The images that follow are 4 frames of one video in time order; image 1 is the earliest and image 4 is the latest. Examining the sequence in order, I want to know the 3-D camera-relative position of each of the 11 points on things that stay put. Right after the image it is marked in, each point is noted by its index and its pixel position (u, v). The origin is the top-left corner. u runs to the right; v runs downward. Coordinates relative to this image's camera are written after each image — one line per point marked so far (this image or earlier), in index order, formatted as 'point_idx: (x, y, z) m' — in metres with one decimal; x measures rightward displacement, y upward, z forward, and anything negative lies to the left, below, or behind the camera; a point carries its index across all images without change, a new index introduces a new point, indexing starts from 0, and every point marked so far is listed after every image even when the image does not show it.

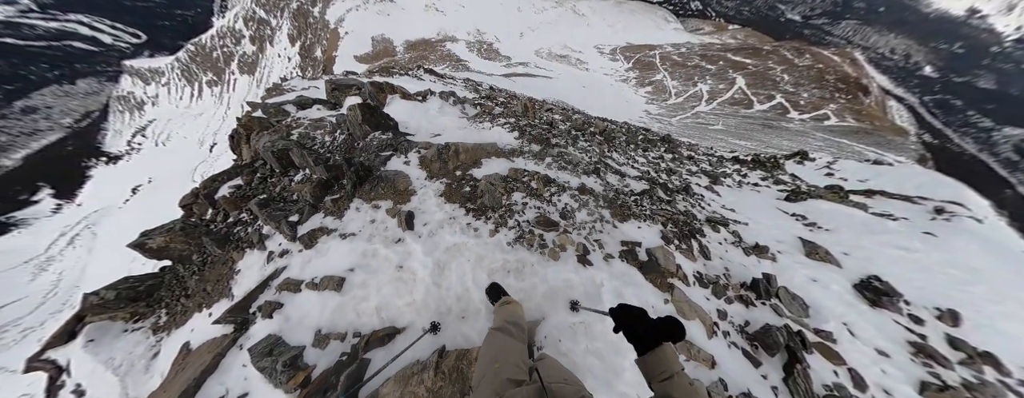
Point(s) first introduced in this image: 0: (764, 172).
0: (+12.4, +1.5, +13.9) m
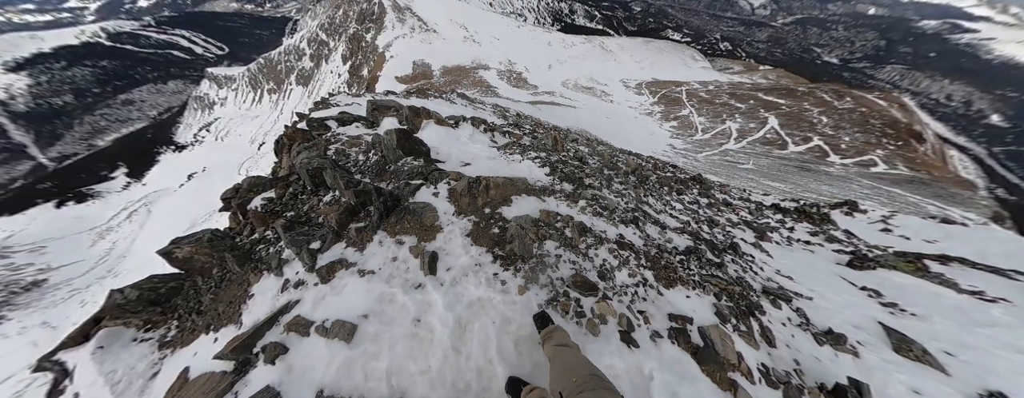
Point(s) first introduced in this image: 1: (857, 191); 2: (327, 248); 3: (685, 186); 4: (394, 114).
0: (+13.6, -1.2, +12.6) m
1: (+24.5, +0.7, +19.9) m
2: (-4.0, -1.1, +6.0) m
3: (+8.2, +0.7, +13.2) m
4: (-5.4, +4.0, +12.8) m
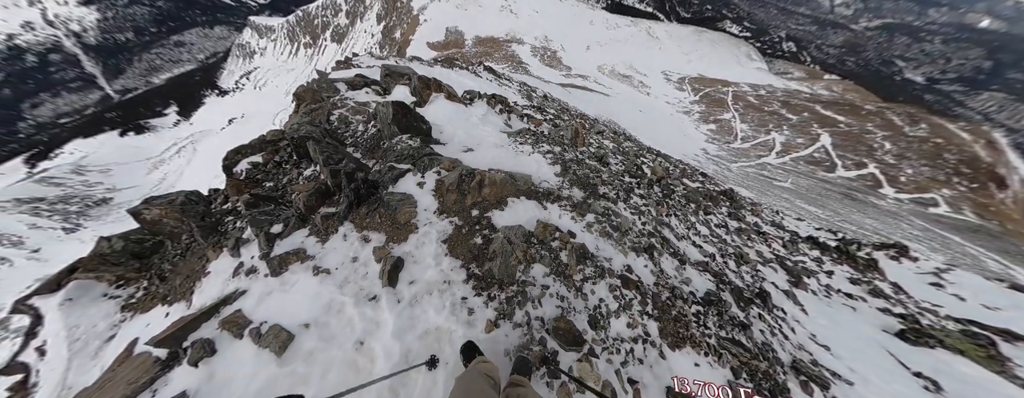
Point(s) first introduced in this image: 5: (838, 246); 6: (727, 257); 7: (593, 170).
0: (+13.5, -2.8, +11.0) m
1: (+25.1, -2.1, +17.4) m
2: (-4.3, -0.7, +5.3) m
3: (+8.5, -0.2, +11.7) m
4: (-4.5, +5.0, +11.8) m
5: (+14.2, -2.0, +12.1) m
6: (+6.2, -1.7, +8.1) m
7: (+2.6, +0.9, +8.9) m
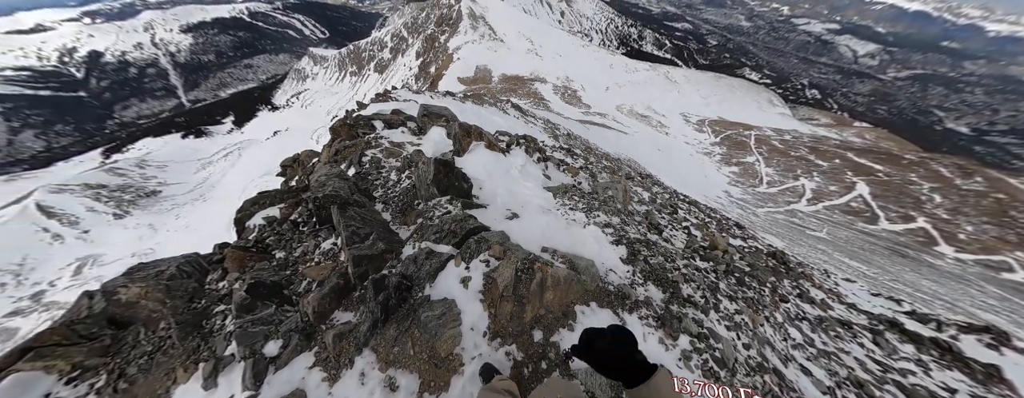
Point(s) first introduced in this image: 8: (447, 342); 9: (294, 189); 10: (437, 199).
0: (+14.8, -5.9, +8.4) m
1: (+26.6, -6.4, +14.4) m
2: (-3.2, -2.3, +3.9) m
3: (+9.9, -3.1, +9.7) m
4: (-2.8, +2.6, +11.0) m
5: (+15.5, -5.3, +9.6) m
6: (+7.4, -4.1, +6.0) m
7: (+3.9, -1.4, +7.3) m
8: (-1.0, -2.0, +4.1) m
9: (-6.4, +0.2, +8.1) m
10: (-2.0, -0.1, +7.2) m
